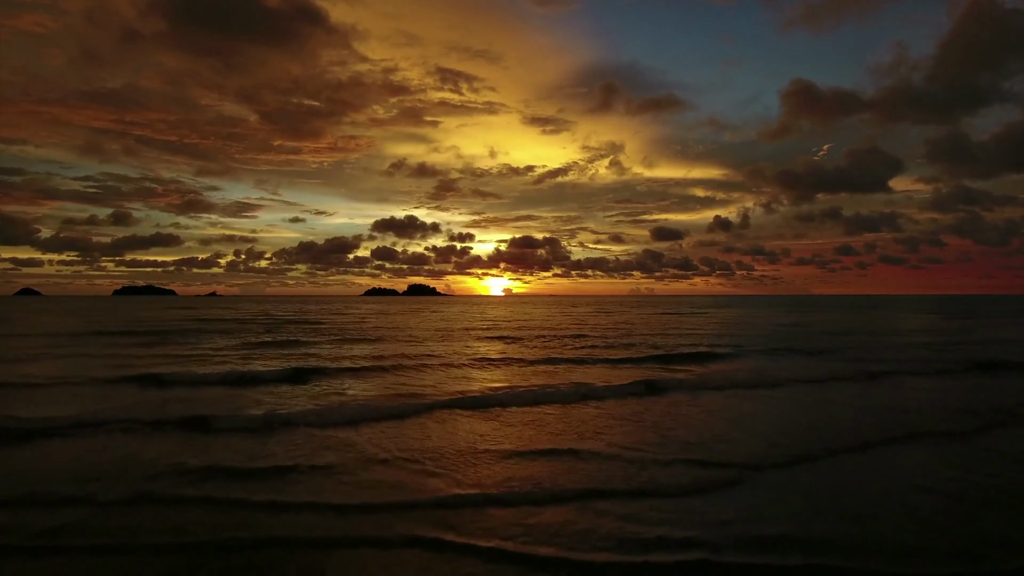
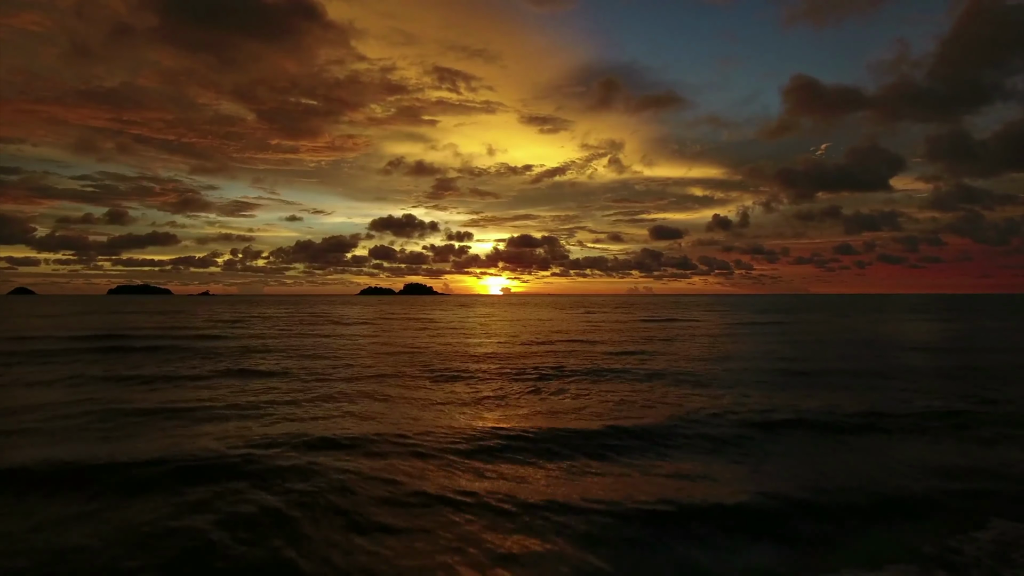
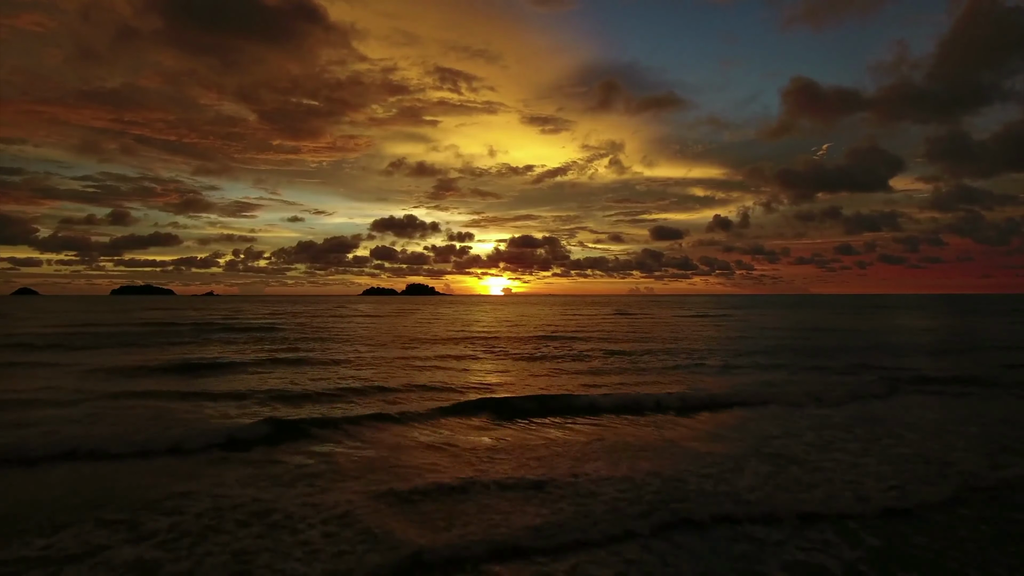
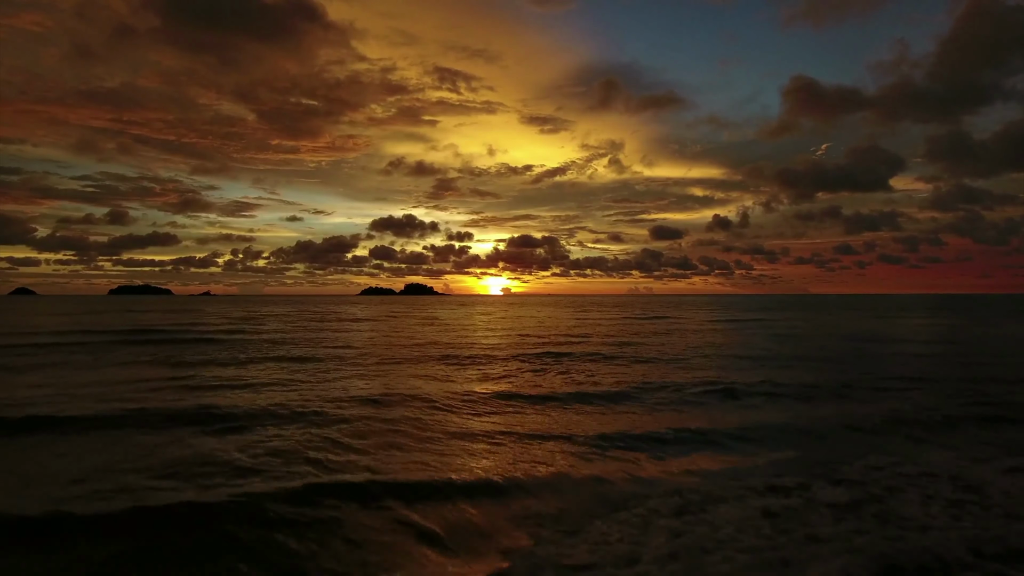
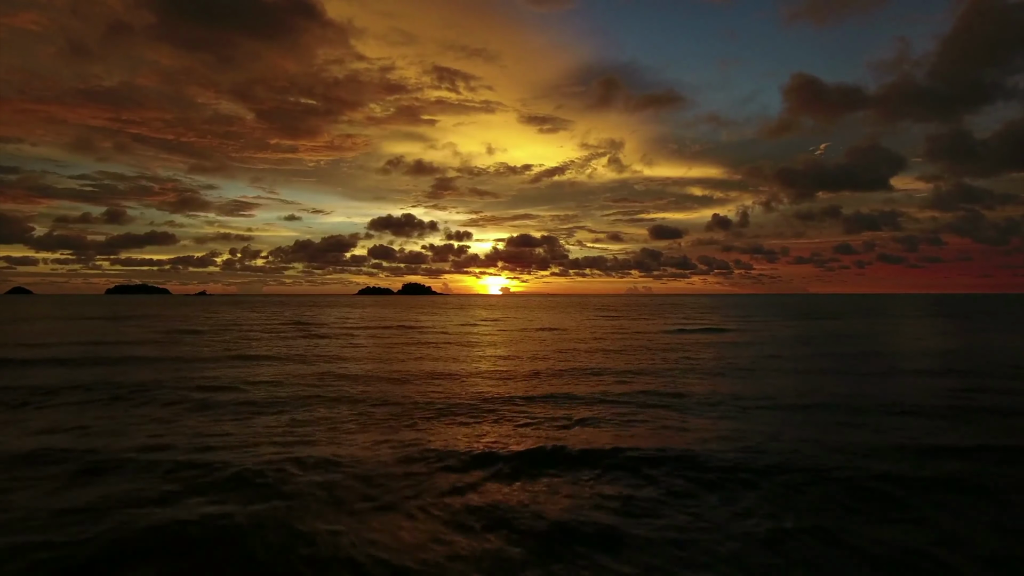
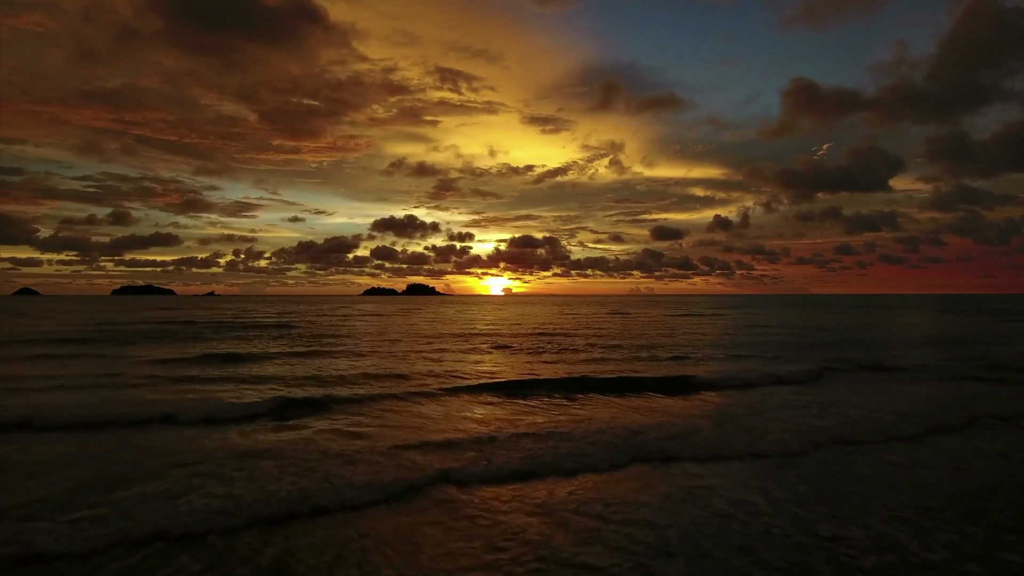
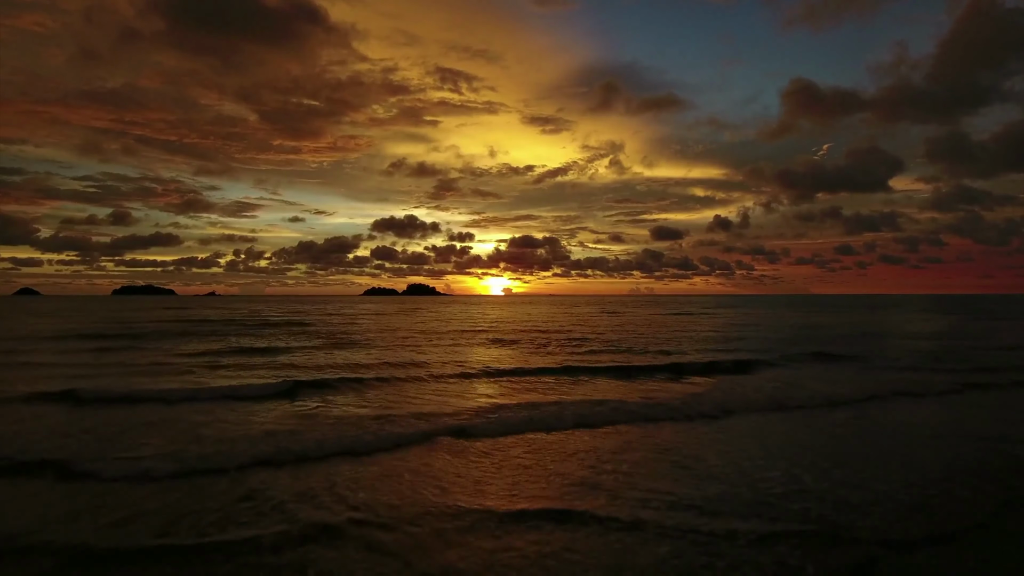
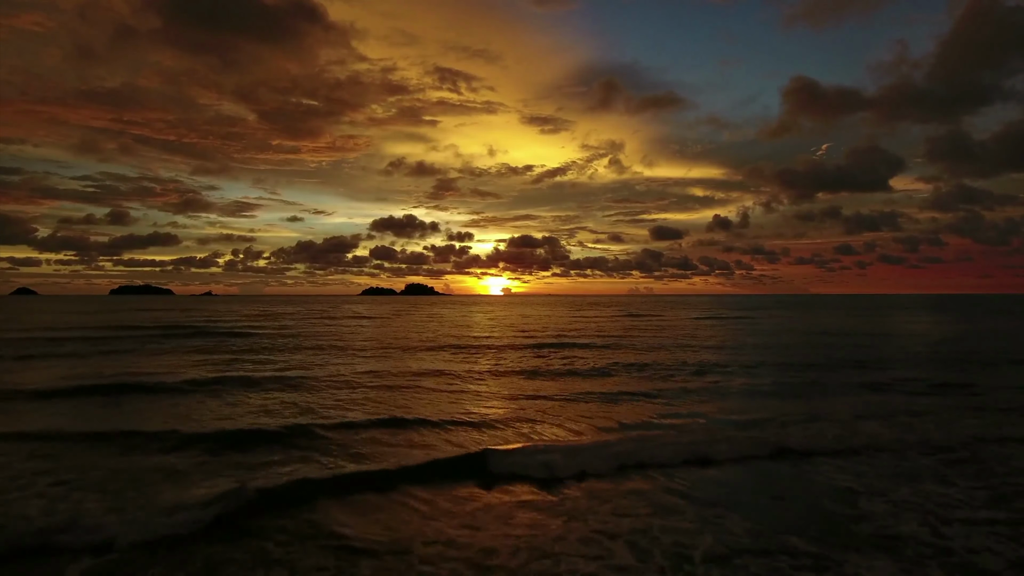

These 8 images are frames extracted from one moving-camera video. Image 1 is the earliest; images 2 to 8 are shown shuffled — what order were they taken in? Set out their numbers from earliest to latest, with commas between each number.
7, 6, 3, 8, 4, 2, 5
